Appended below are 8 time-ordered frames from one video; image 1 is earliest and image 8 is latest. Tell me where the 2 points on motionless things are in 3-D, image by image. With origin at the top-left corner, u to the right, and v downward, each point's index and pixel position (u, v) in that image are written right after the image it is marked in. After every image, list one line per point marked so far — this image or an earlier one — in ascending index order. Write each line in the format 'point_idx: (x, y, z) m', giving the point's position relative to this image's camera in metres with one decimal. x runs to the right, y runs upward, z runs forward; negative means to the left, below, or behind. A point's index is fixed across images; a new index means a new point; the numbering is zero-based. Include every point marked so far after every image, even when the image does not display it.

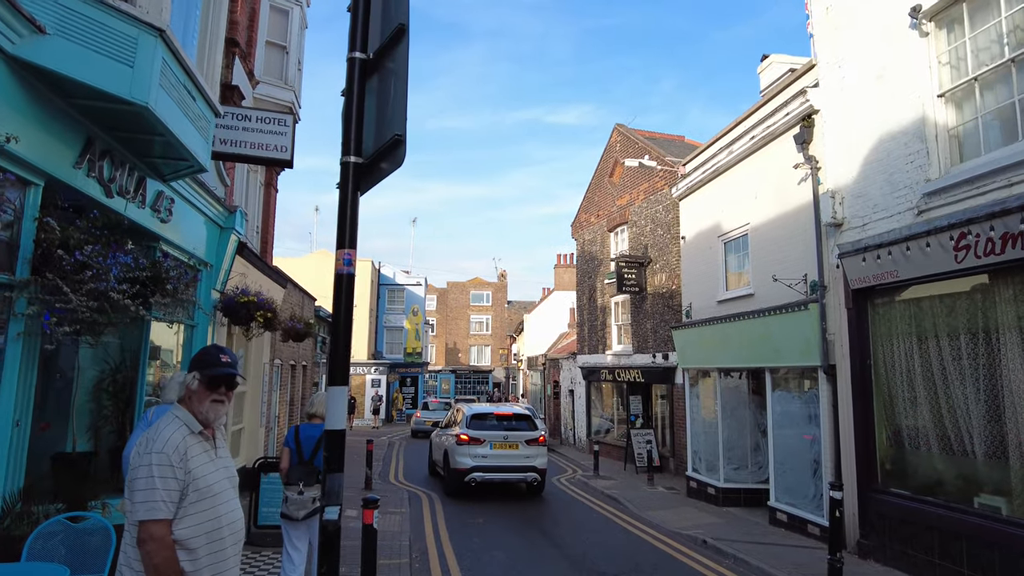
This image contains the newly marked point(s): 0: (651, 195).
0: (+3.5, +2.3, +16.9) m
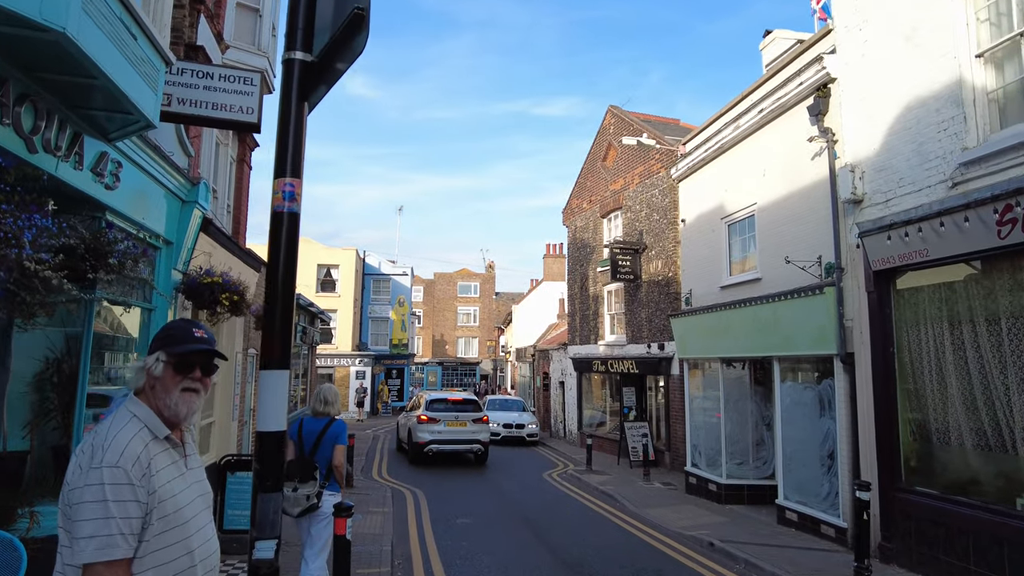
0: (+3.3, +2.7, +16.2) m
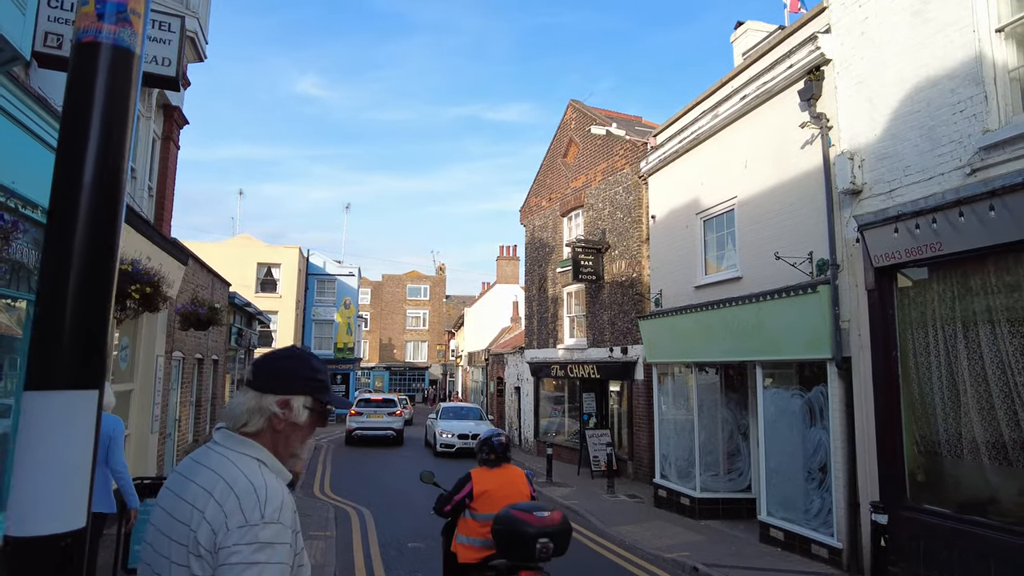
0: (+2.3, +2.6, +15.5) m
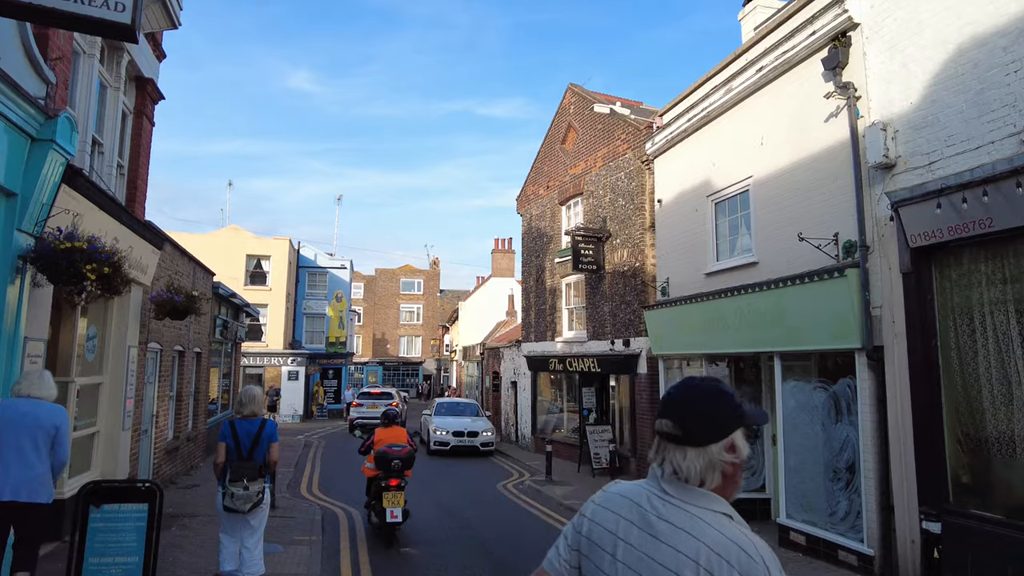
0: (+2.2, +2.8, +14.9) m
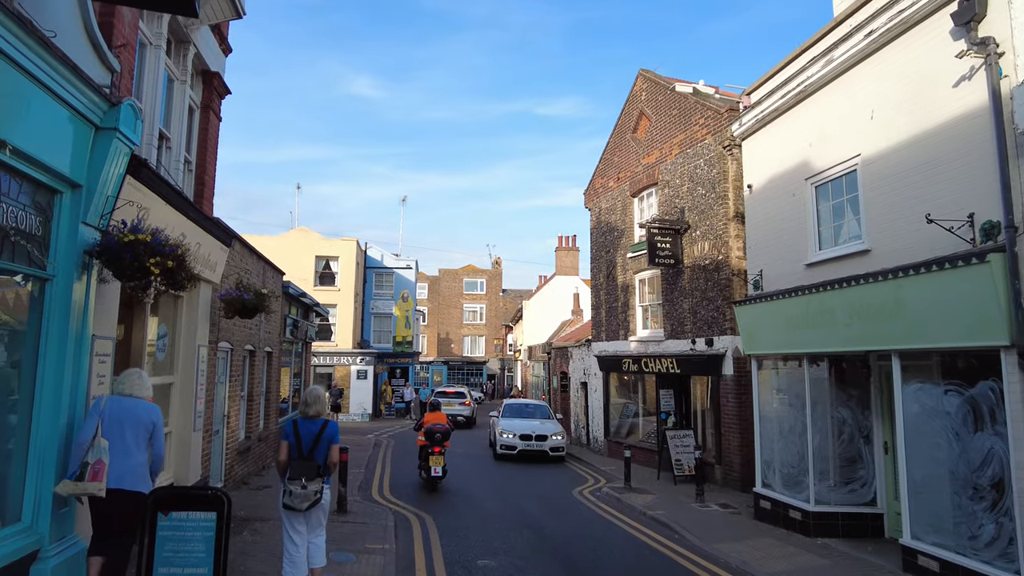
0: (+3.8, +3.0, +14.0) m
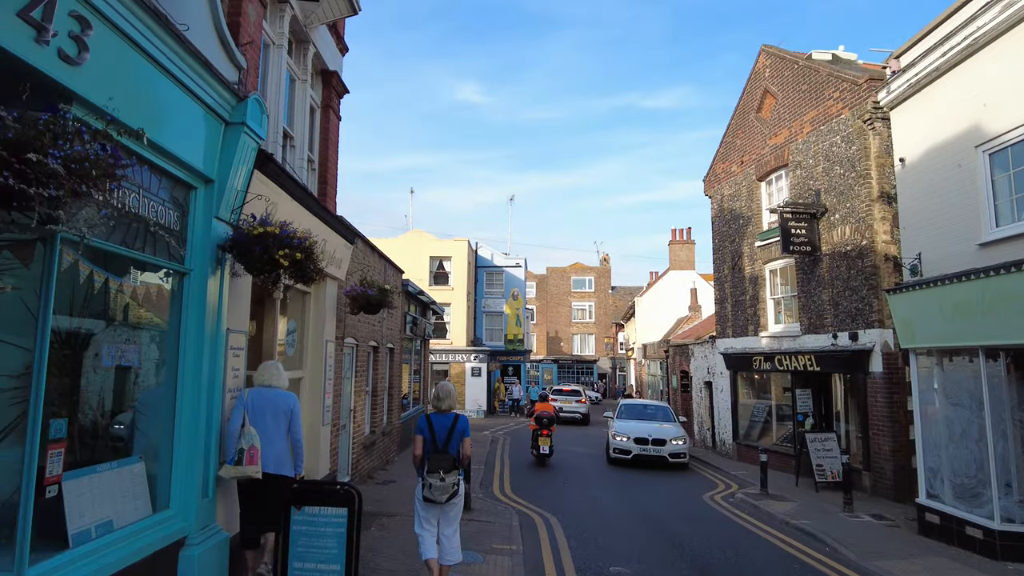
0: (+6.1, +3.2, +12.8) m
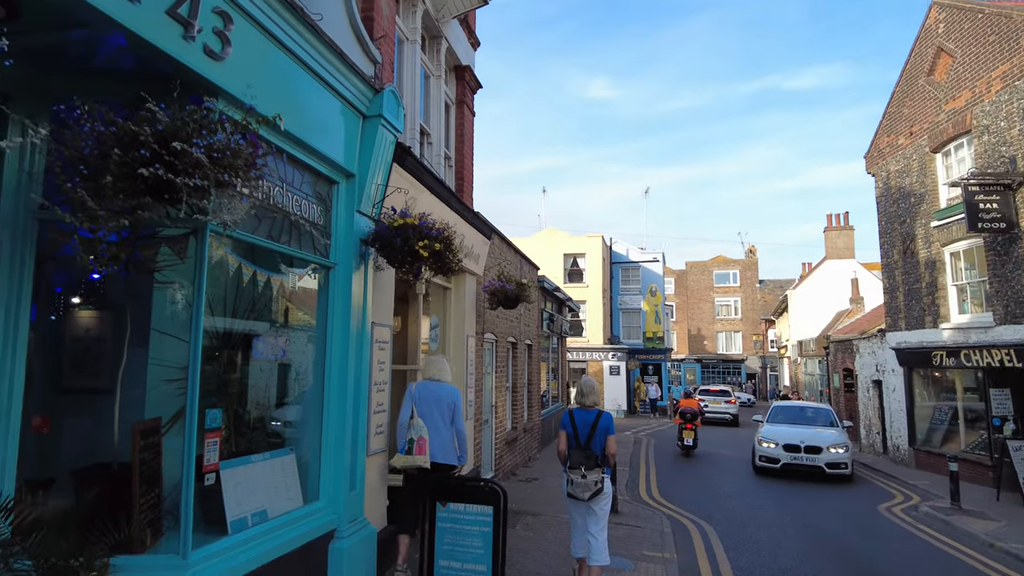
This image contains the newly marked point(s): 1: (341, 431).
0: (+8.4, +3.5, +10.9) m
1: (-1.4, -1.2, +5.3) m
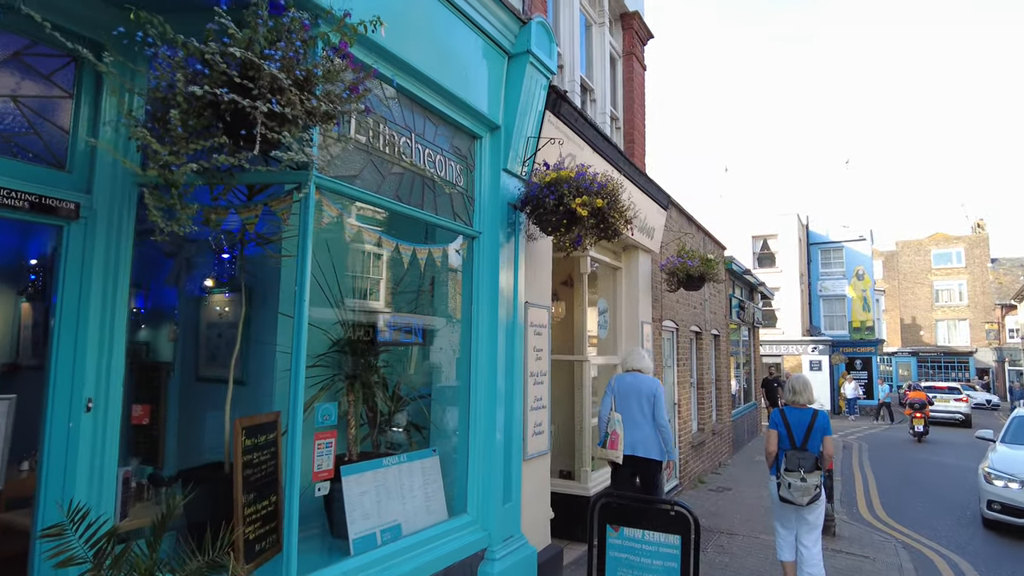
0: (+10.7, +4.0, +7.3) m
1: (-0.2, -1.0, +4.4) m
